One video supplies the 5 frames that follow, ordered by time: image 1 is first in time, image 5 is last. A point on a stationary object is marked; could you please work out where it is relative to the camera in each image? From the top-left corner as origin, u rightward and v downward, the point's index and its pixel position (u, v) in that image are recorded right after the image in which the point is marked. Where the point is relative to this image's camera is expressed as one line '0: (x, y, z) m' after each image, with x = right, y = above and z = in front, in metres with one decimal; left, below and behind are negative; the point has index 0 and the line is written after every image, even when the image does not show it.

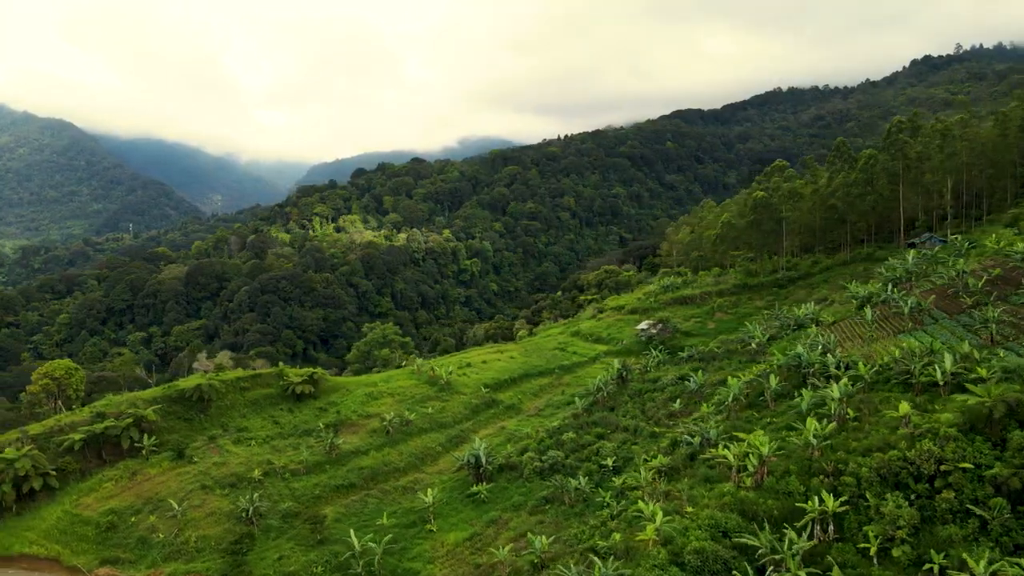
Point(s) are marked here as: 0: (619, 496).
0: (+3.5, -6.9, +19.6) m
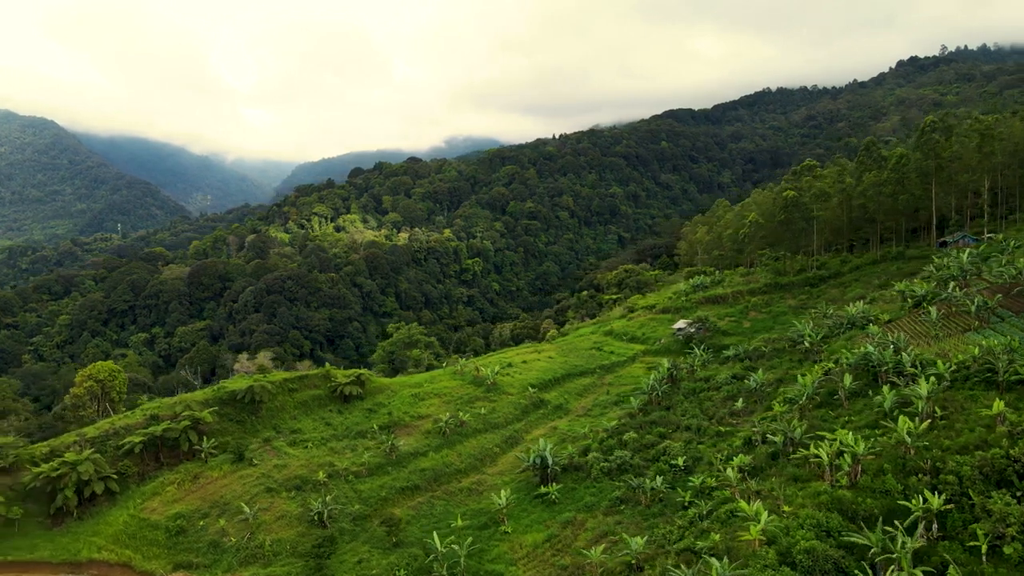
0: (+6.2, -6.9, +19.5) m
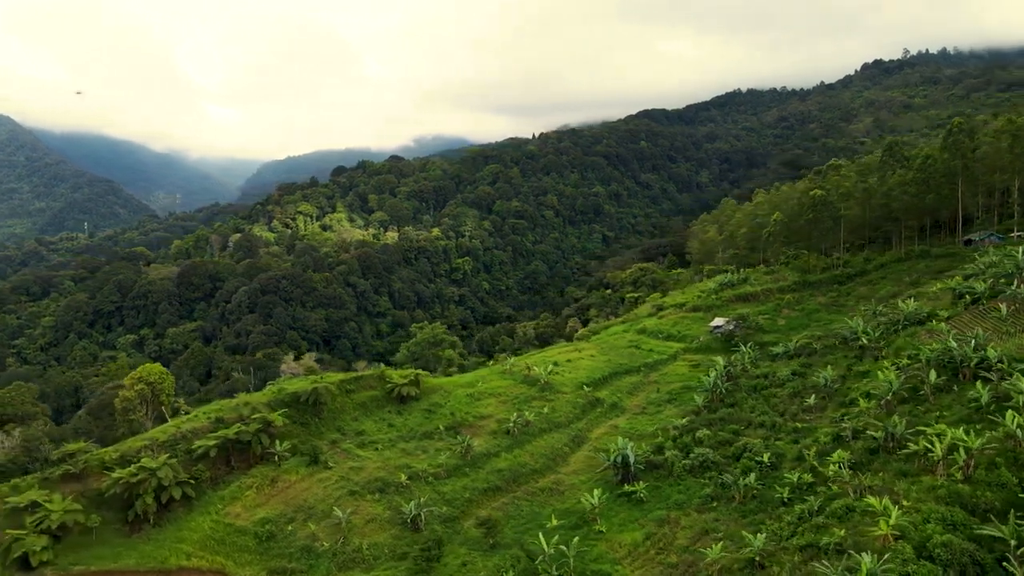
0: (+9.6, -6.8, +19.7) m
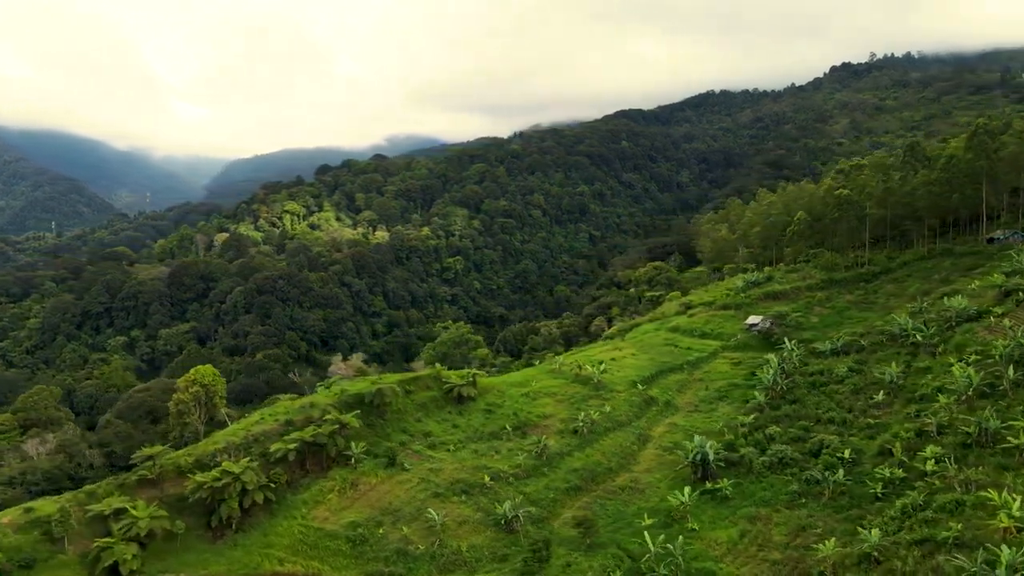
0: (+12.9, -6.7, +19.9) m
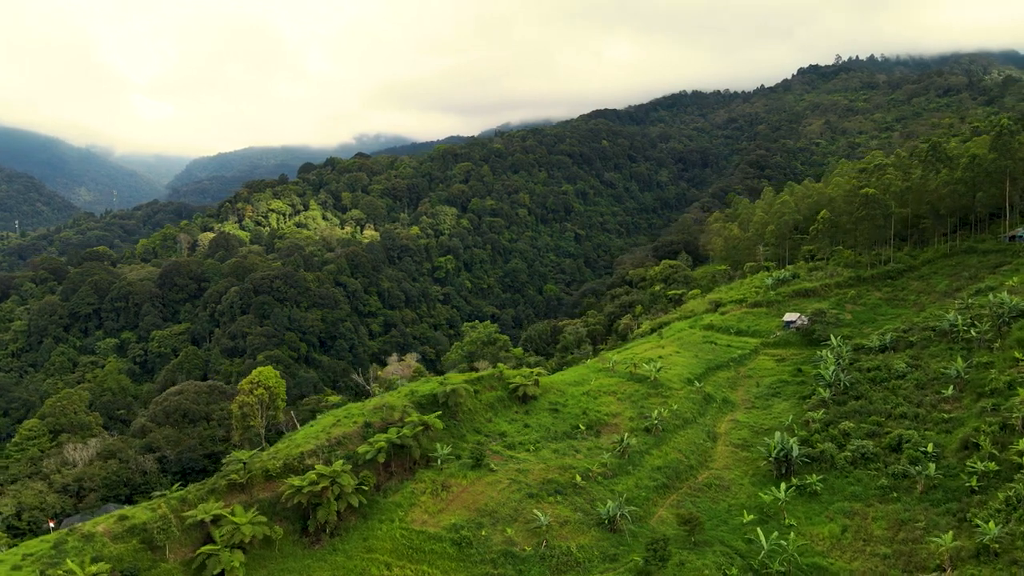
0: (+16.5, -6.6, +20.3) m
